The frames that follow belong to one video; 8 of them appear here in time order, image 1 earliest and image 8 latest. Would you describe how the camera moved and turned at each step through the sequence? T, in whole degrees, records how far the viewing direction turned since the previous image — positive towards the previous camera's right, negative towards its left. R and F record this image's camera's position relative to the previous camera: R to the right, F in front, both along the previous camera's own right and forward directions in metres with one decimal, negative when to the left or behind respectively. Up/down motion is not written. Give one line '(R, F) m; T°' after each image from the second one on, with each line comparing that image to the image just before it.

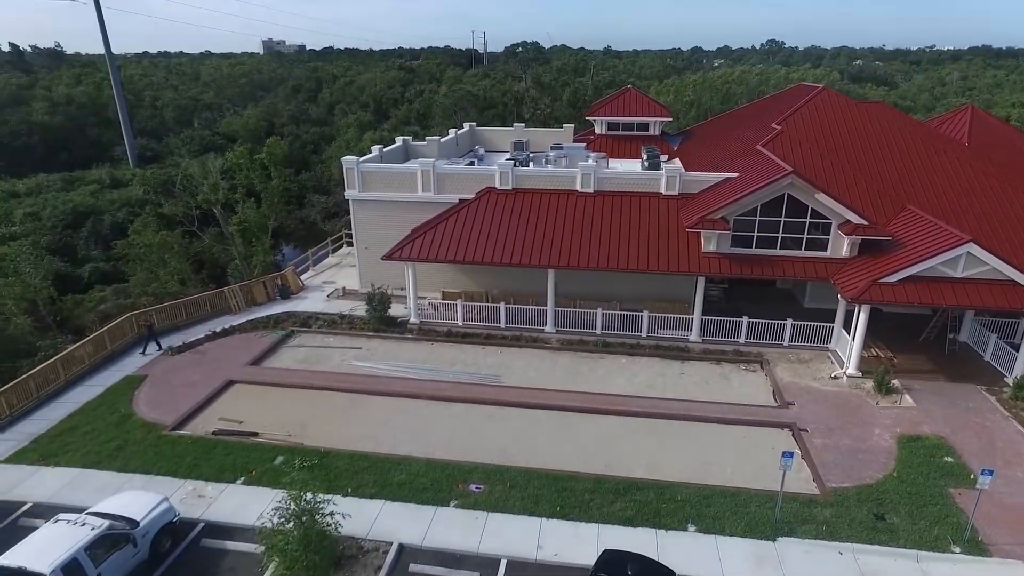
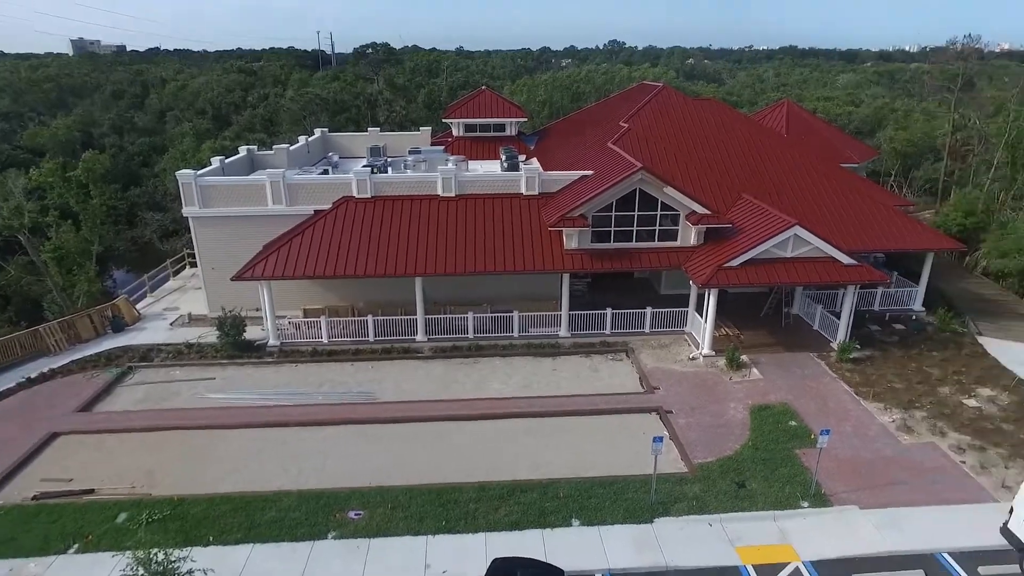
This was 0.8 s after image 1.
(+0.1, +0.3) m; +12°
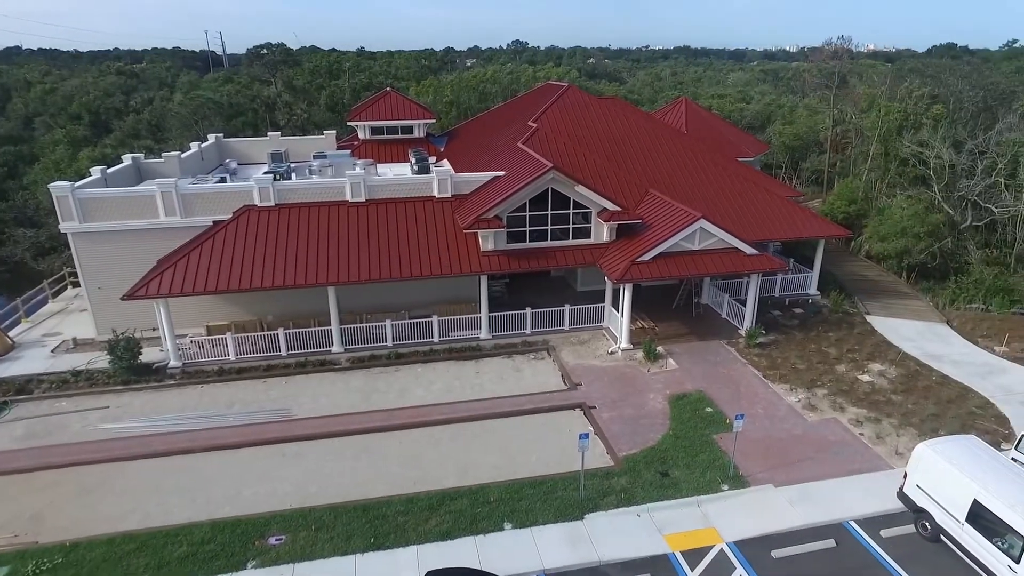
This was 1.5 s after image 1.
(-0.1, +0.2) m; +8°
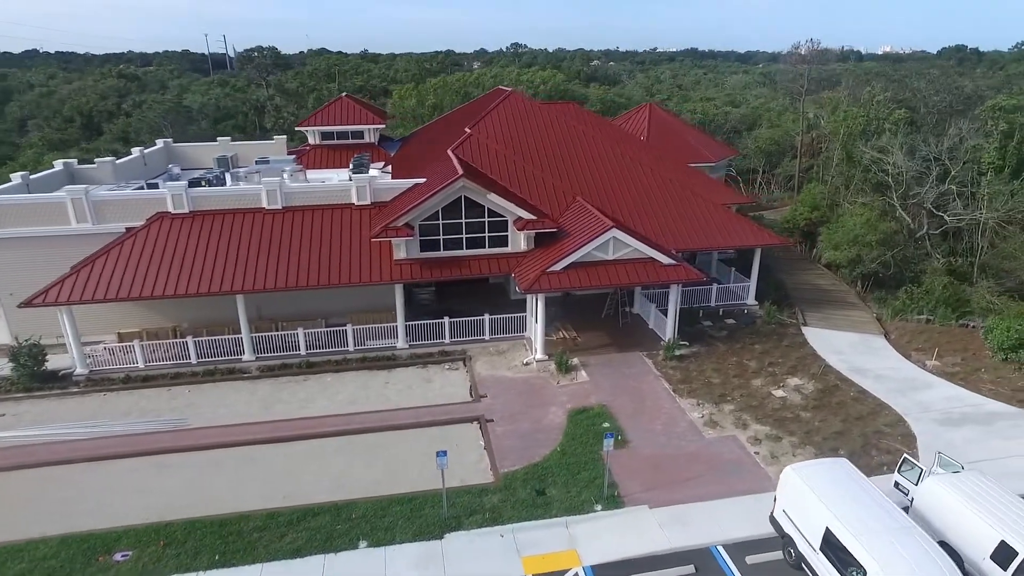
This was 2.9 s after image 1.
(+3.0, +0.3) m; -1°
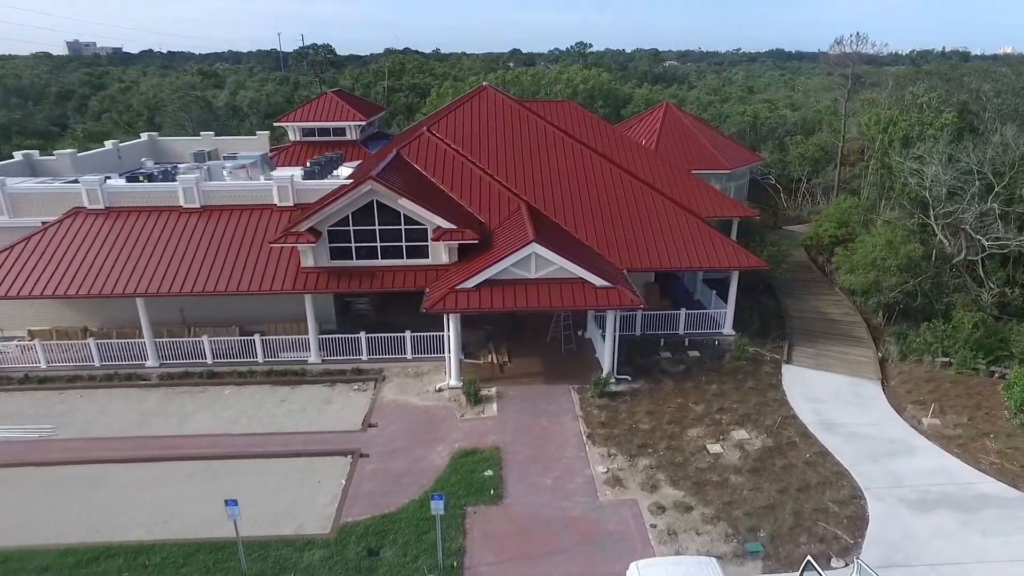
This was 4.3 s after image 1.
(+4.3, +2.4) m; -7°
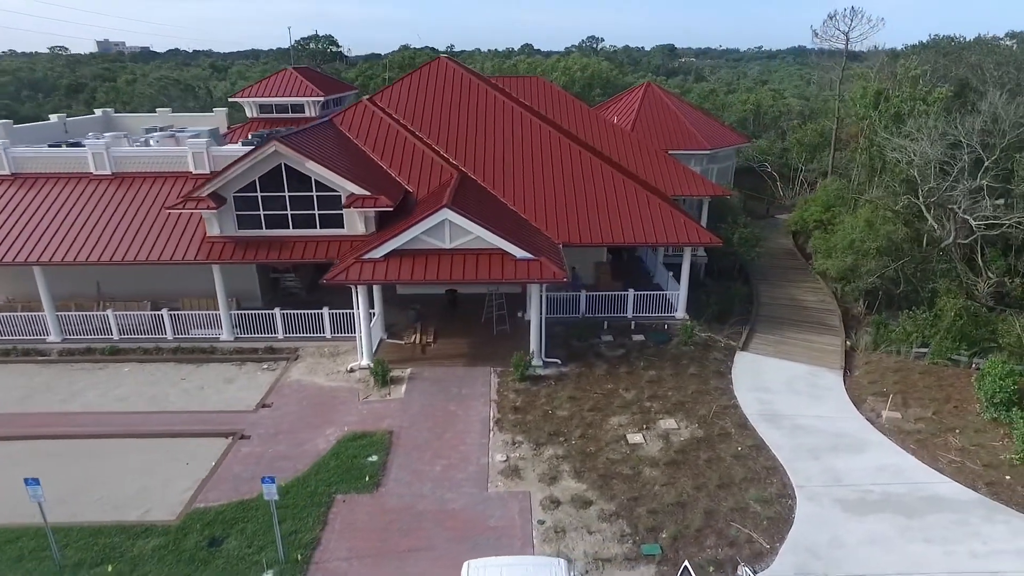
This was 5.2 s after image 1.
(+2.5, +1.5) m; -2°
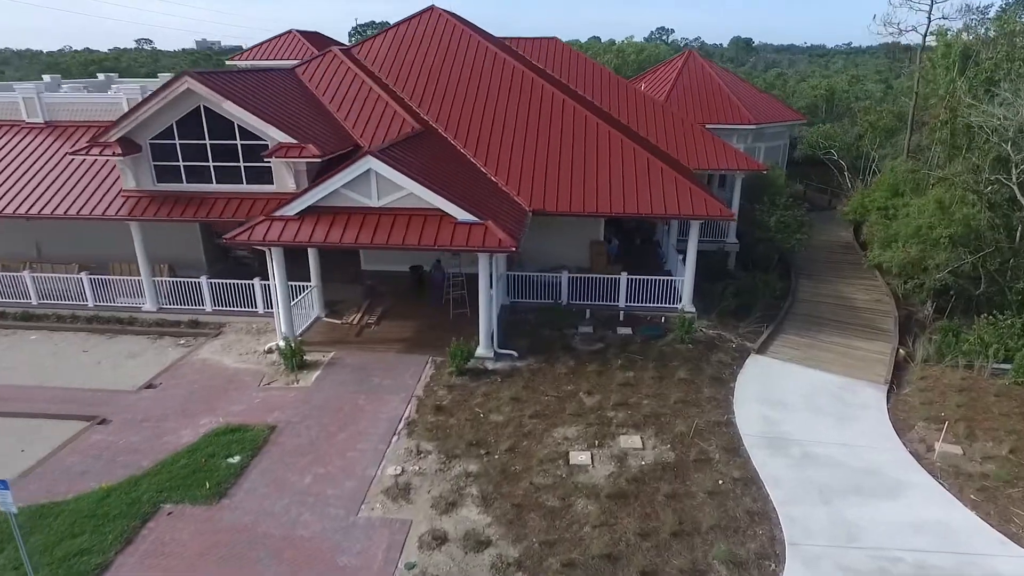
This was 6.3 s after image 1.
(+2.4, +3.1) m; -6°
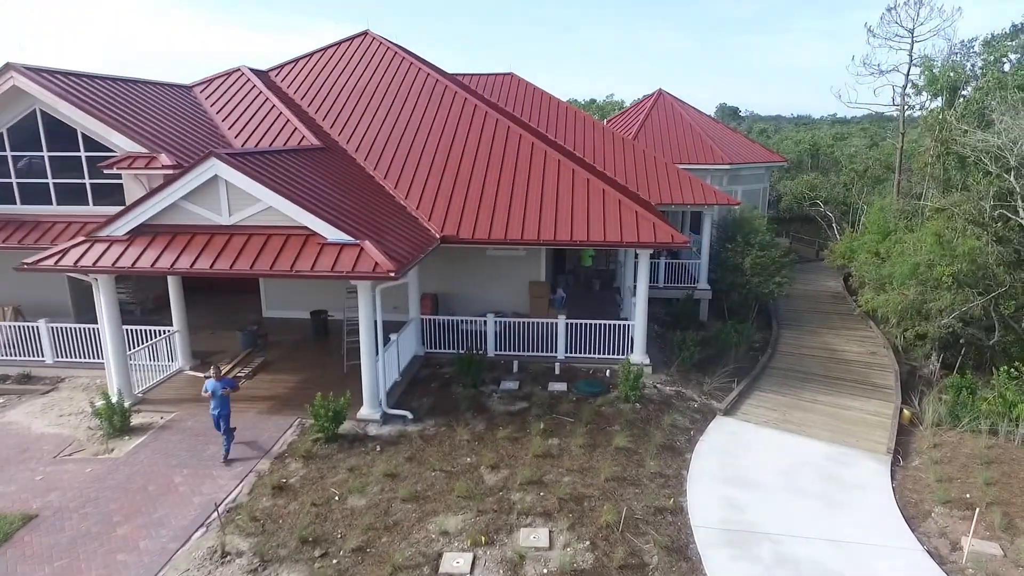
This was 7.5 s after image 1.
(+1.6, +2.7) m; 0°
